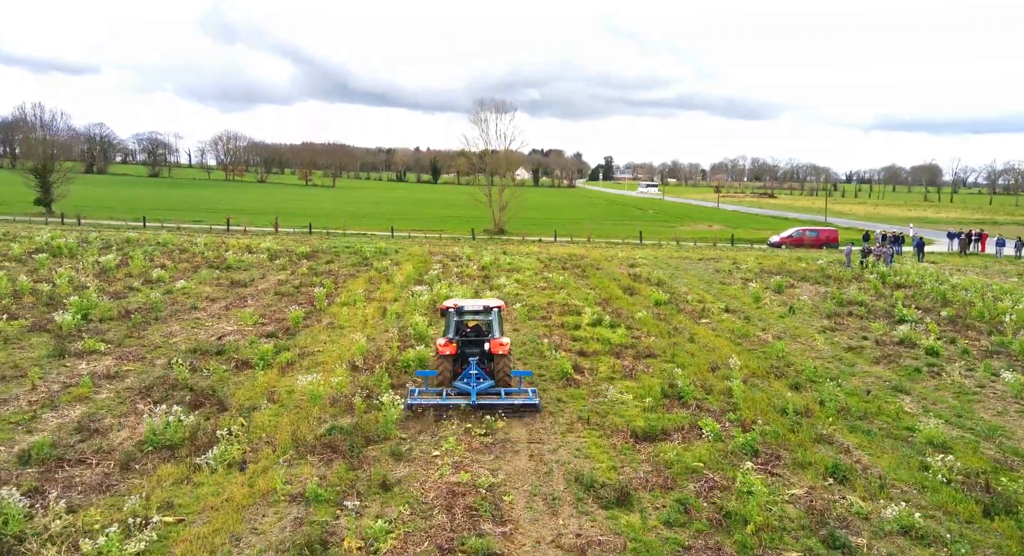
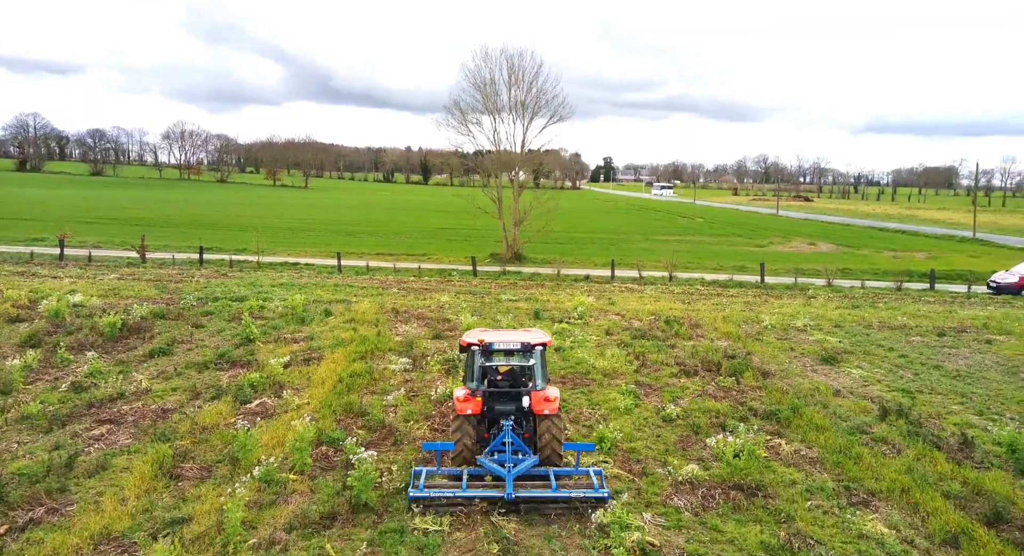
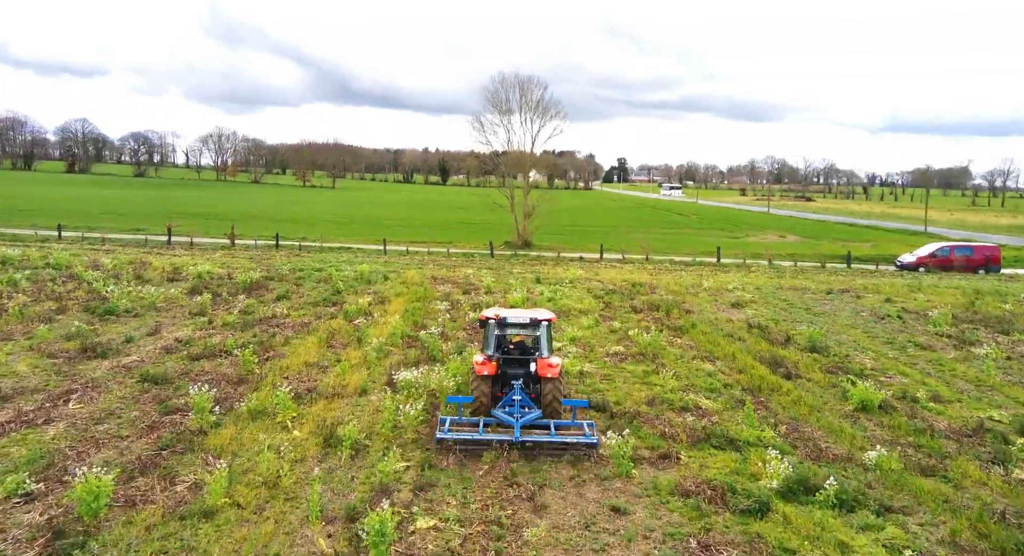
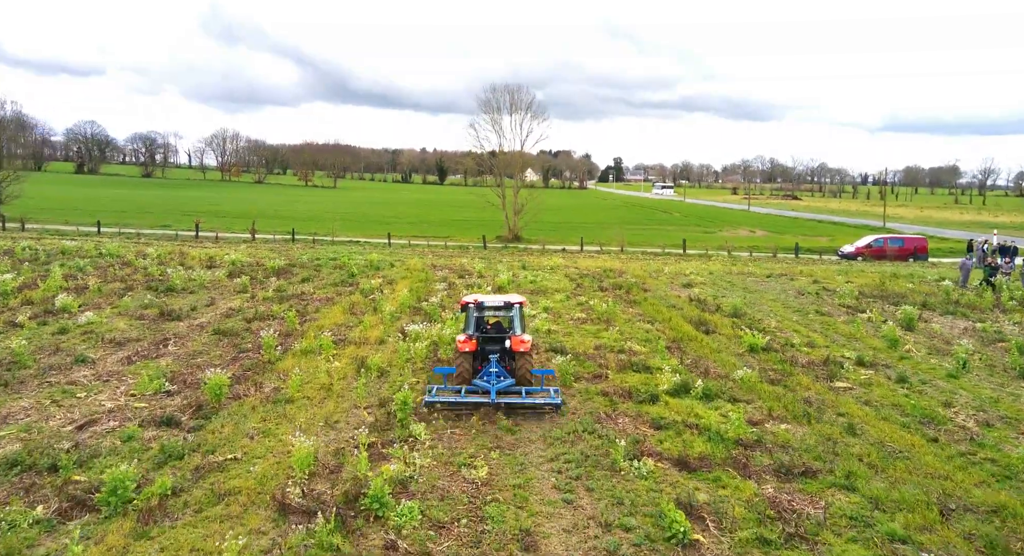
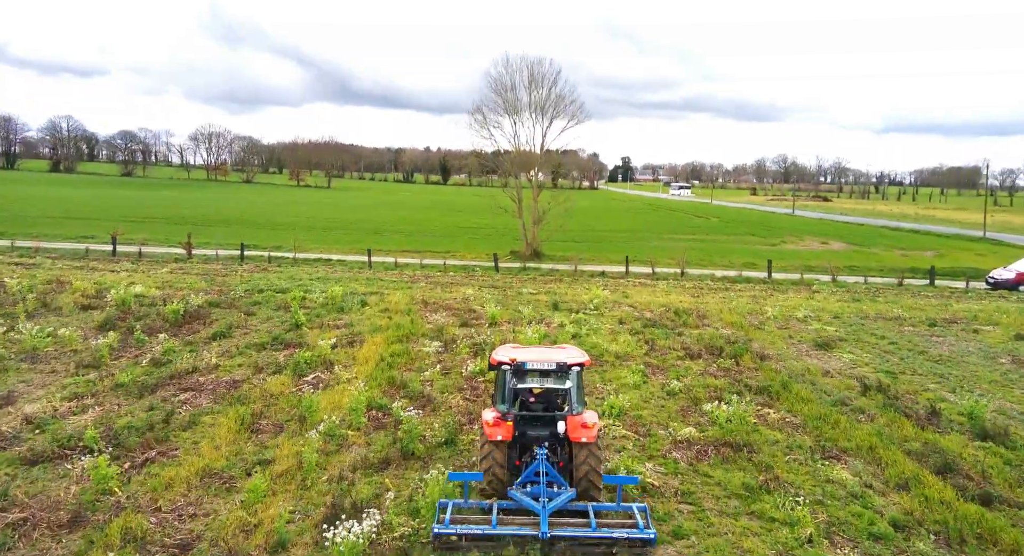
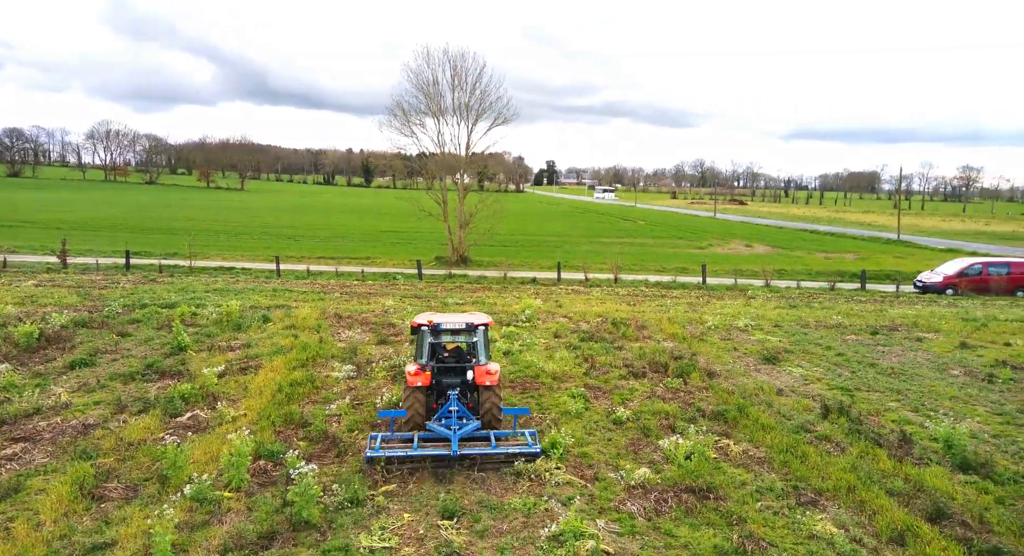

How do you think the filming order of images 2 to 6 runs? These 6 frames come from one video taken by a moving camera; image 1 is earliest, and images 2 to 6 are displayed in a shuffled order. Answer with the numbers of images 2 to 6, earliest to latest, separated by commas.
4, 3, 5, 2, 6
